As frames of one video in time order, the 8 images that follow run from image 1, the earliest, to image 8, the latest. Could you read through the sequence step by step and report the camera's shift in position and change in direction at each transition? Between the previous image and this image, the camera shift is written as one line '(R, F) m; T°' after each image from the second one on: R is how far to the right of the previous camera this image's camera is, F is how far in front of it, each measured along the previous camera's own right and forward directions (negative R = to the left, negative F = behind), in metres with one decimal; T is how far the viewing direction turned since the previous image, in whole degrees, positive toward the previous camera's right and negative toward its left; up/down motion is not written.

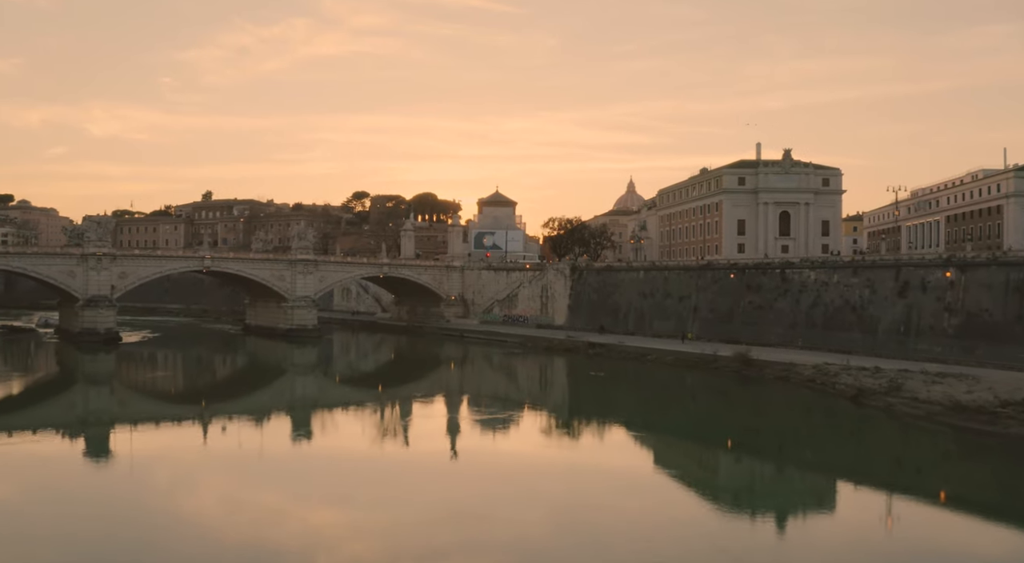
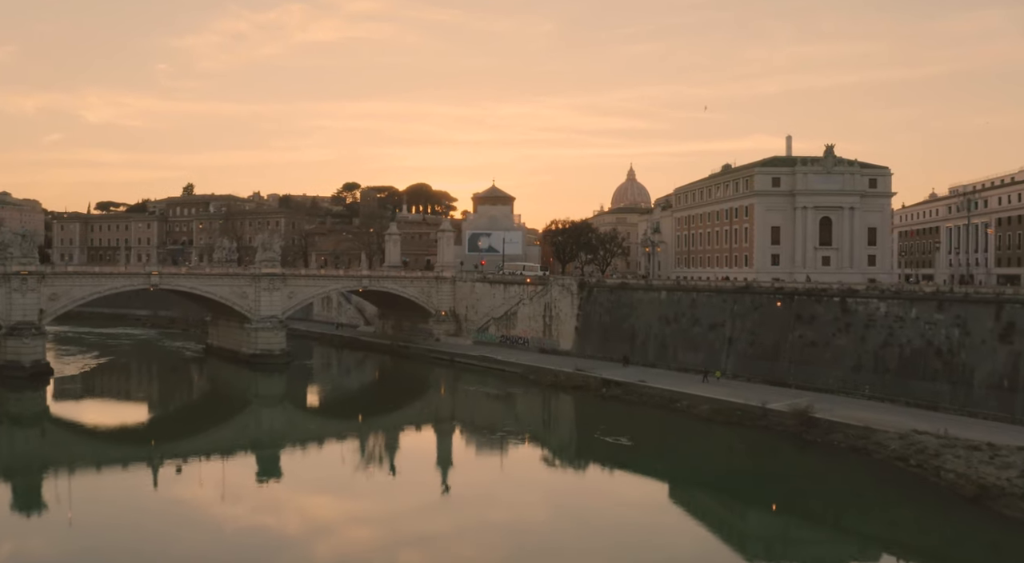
(0.0, +9.4) m; 0°
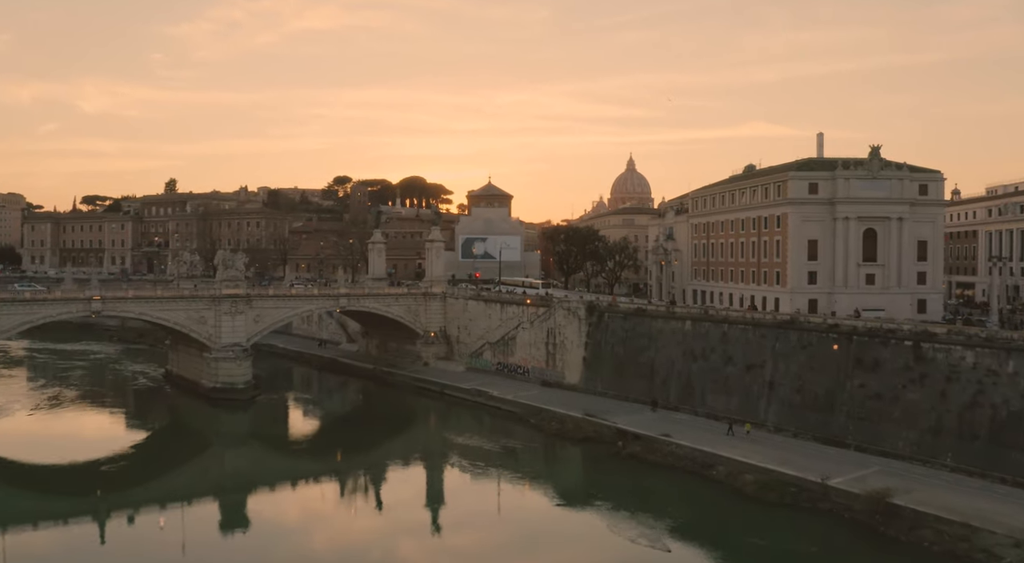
(0.0, +7.7) m; 0°
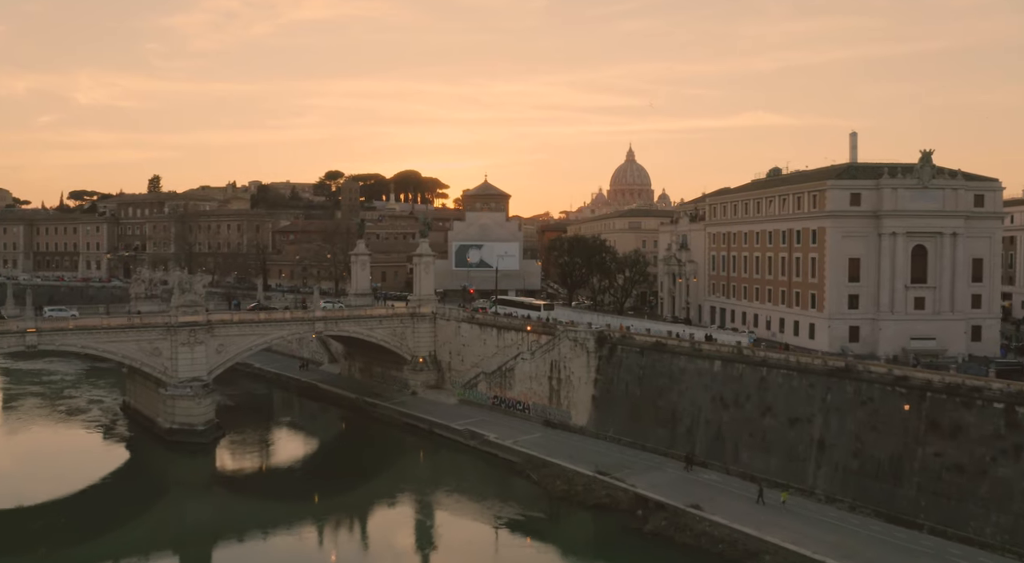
(0.0, +6.6) m; 0°
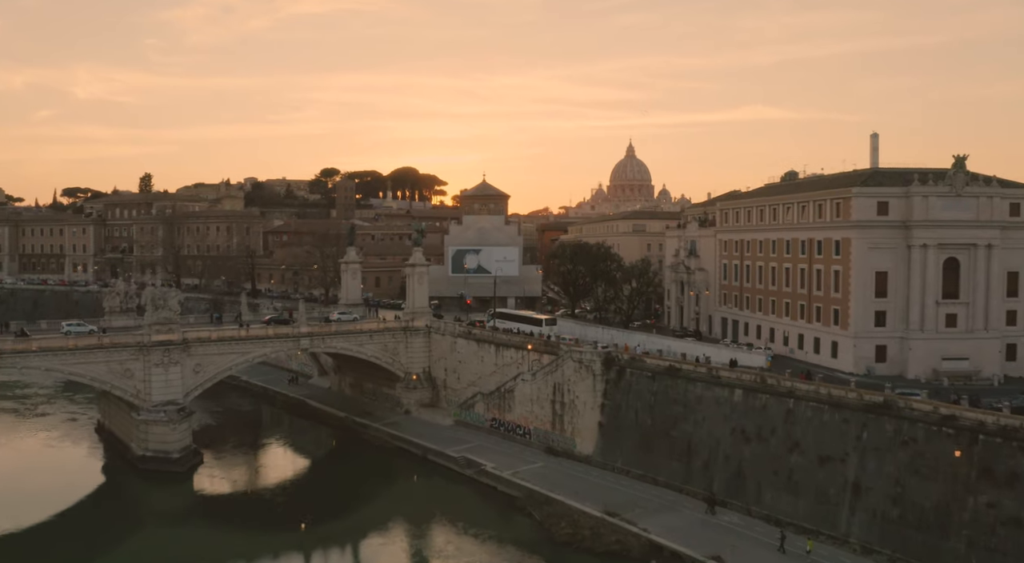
(0.0, +3.4) m; 0°
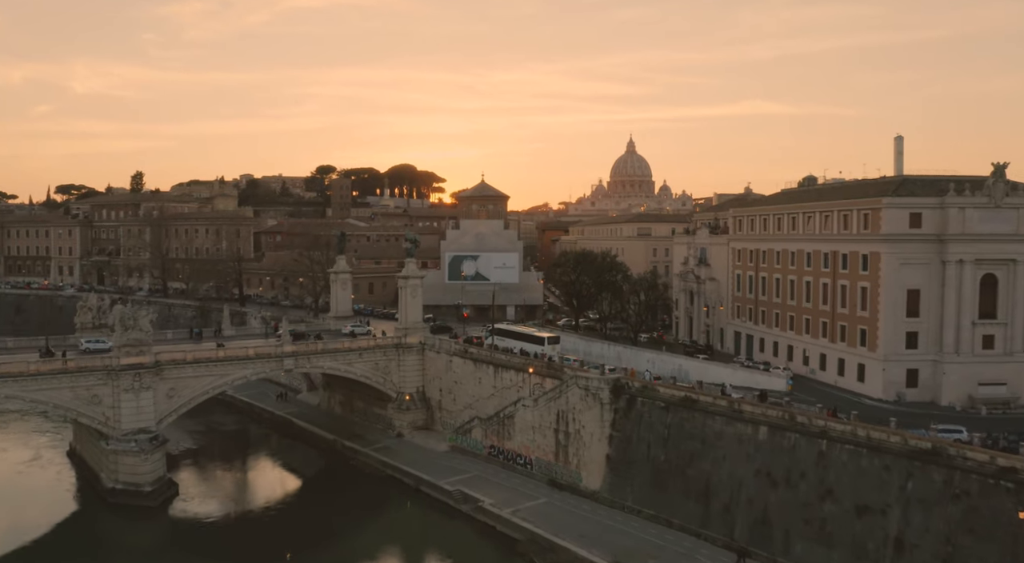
(0.0, +3.4) m; 0°
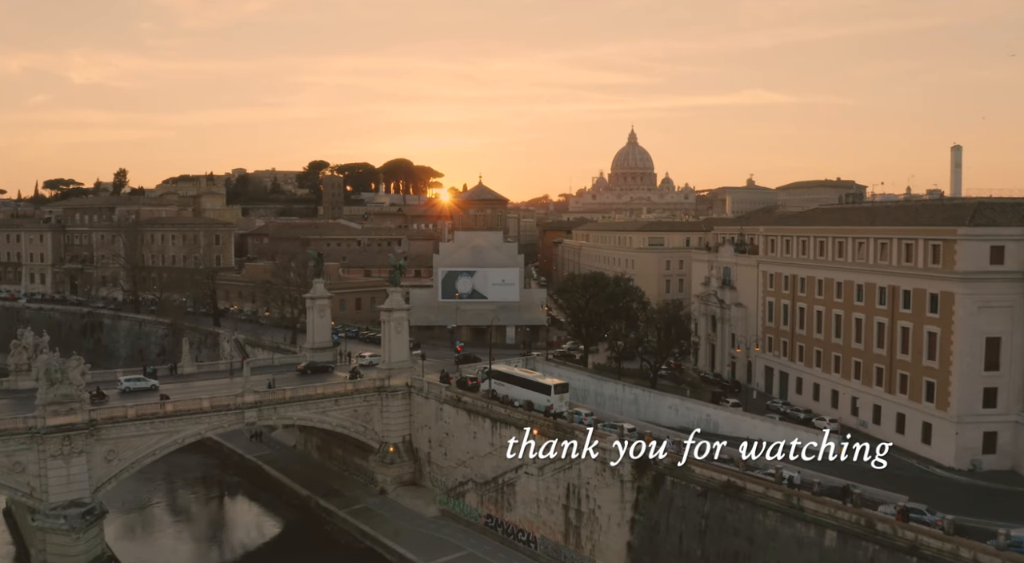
(0.0, +6.5) m; 0°
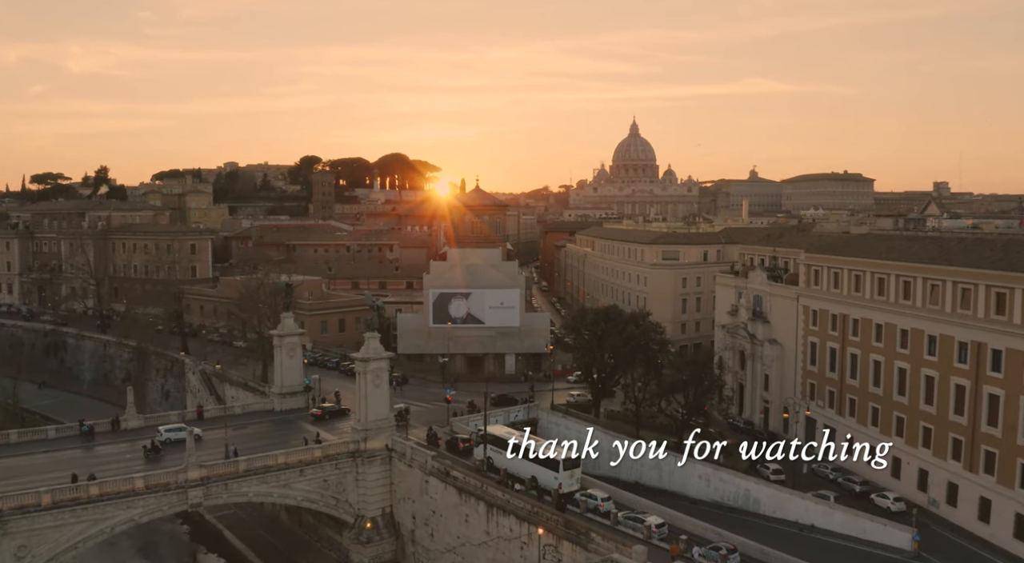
(0.0, +6.7) m; 0°
